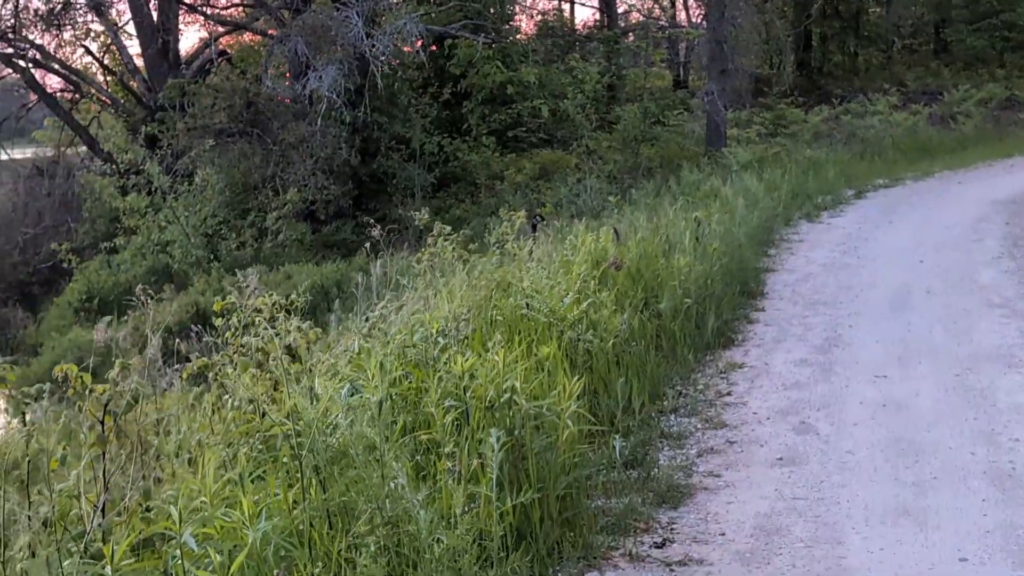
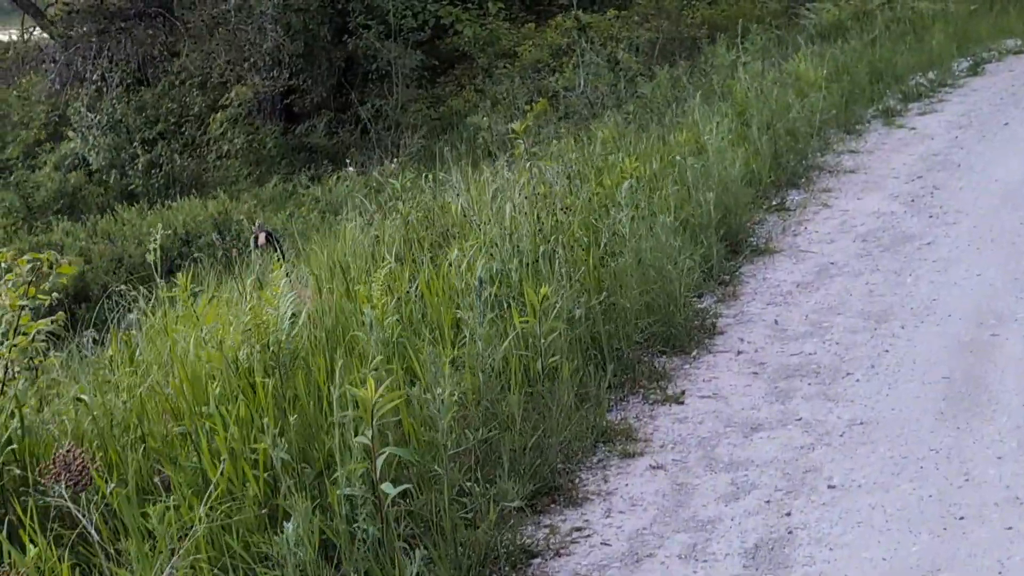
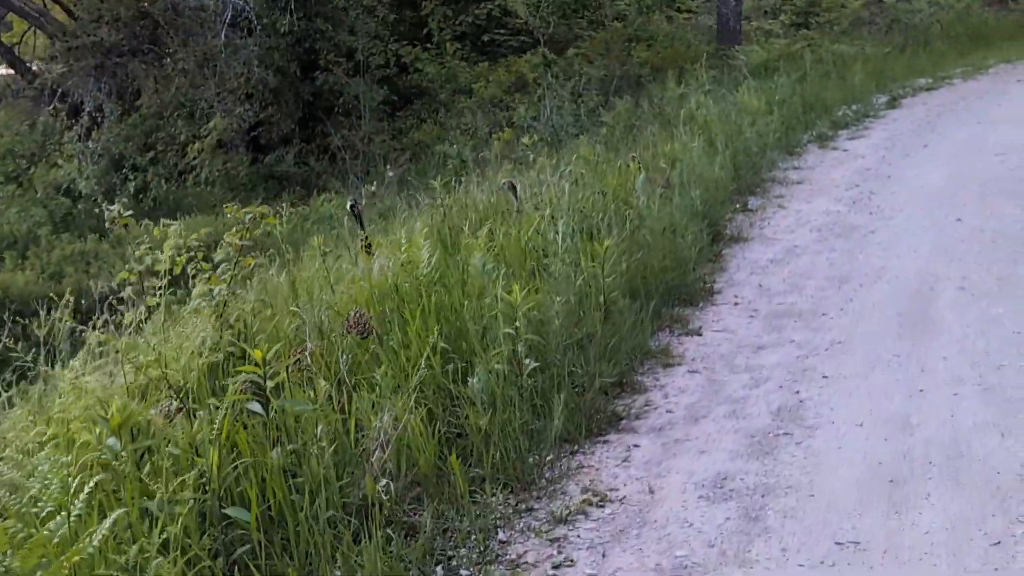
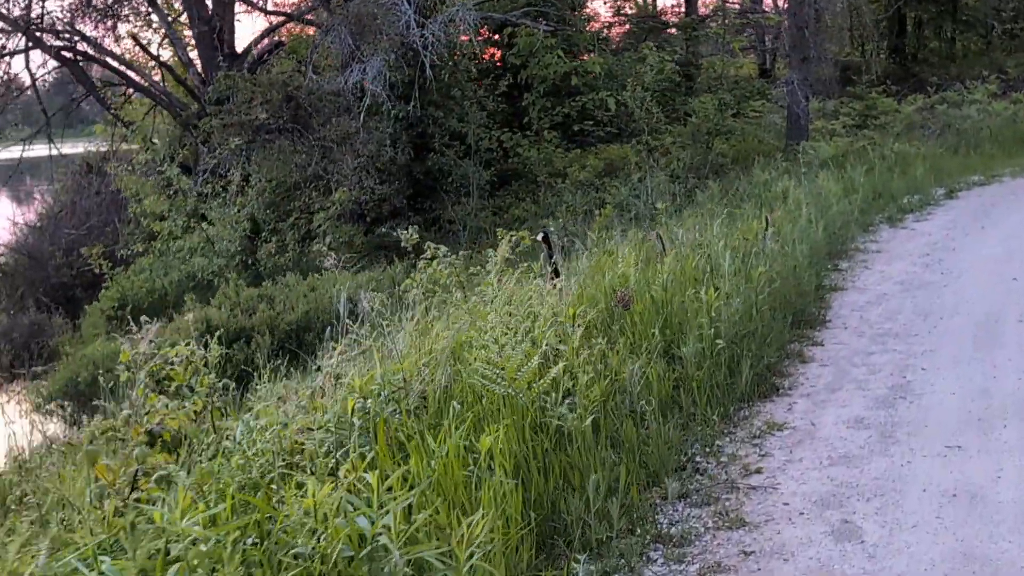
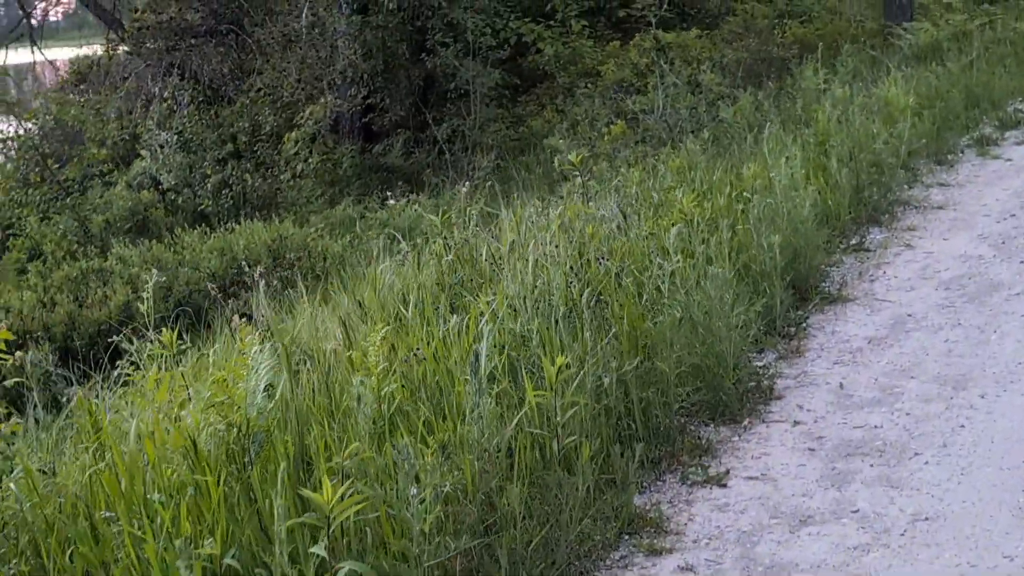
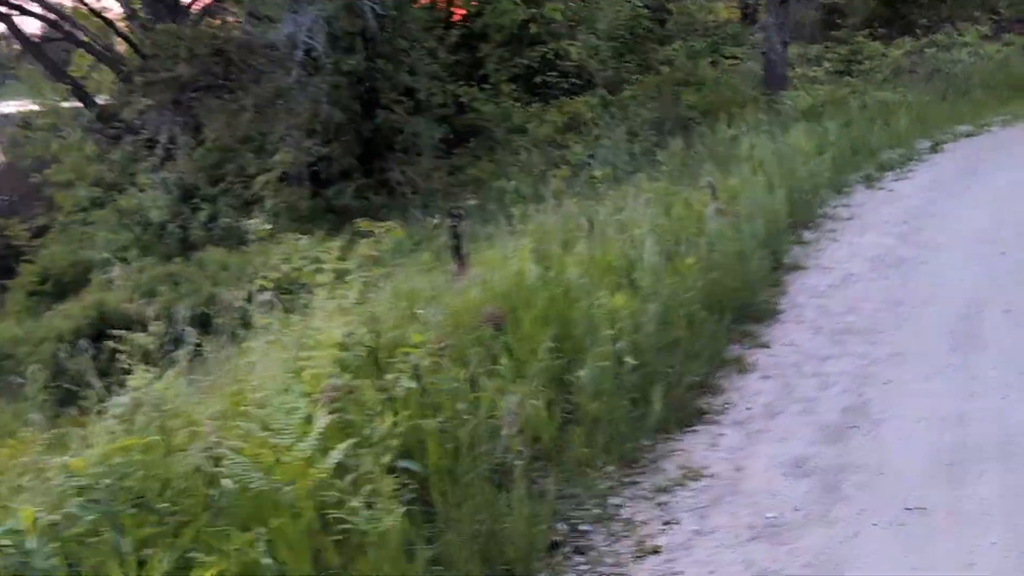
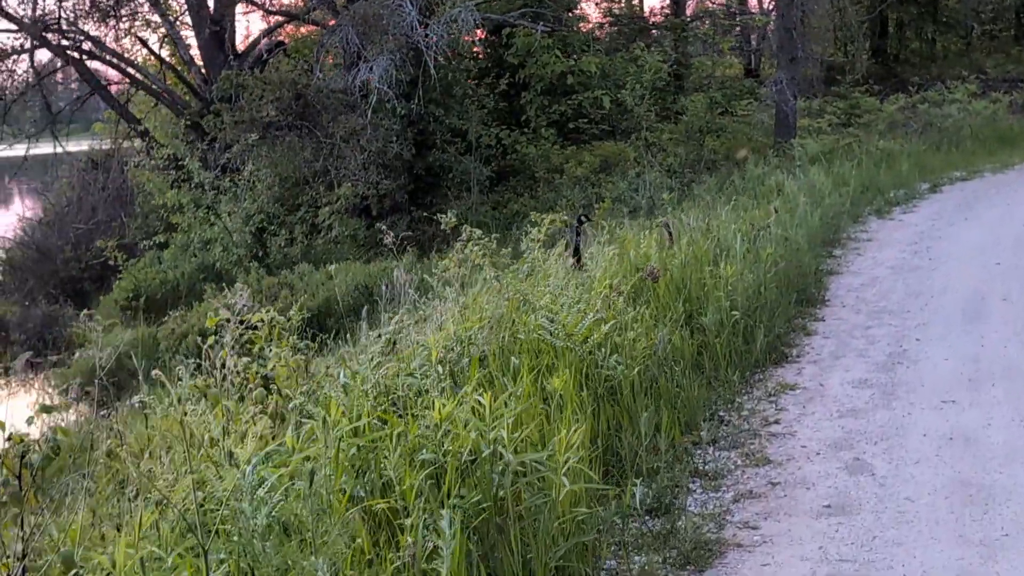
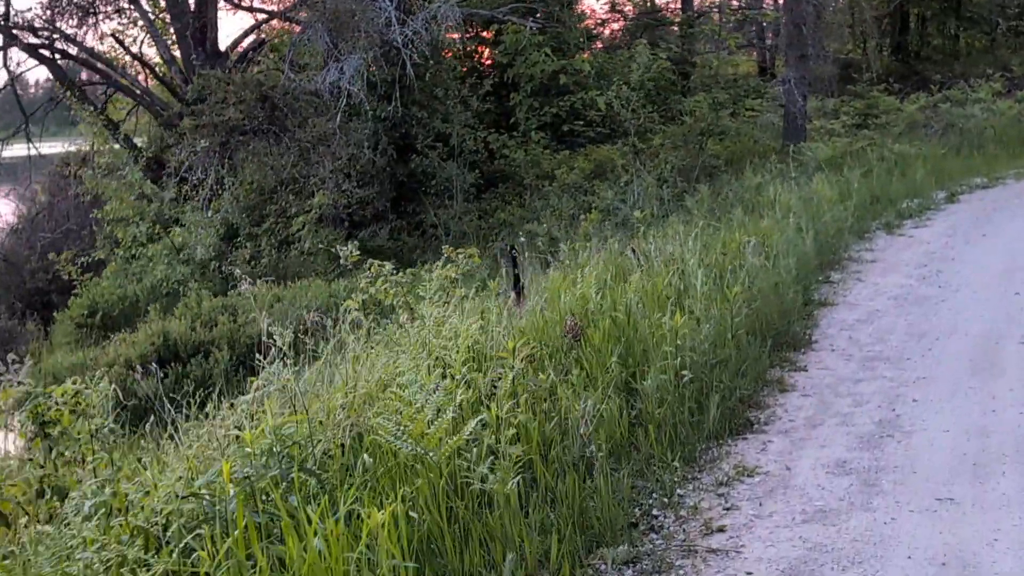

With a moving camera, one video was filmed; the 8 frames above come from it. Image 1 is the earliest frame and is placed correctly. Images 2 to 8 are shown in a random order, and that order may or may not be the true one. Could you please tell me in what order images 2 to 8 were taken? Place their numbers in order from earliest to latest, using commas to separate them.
7, 4, 8, 6, 3, 2, 5
